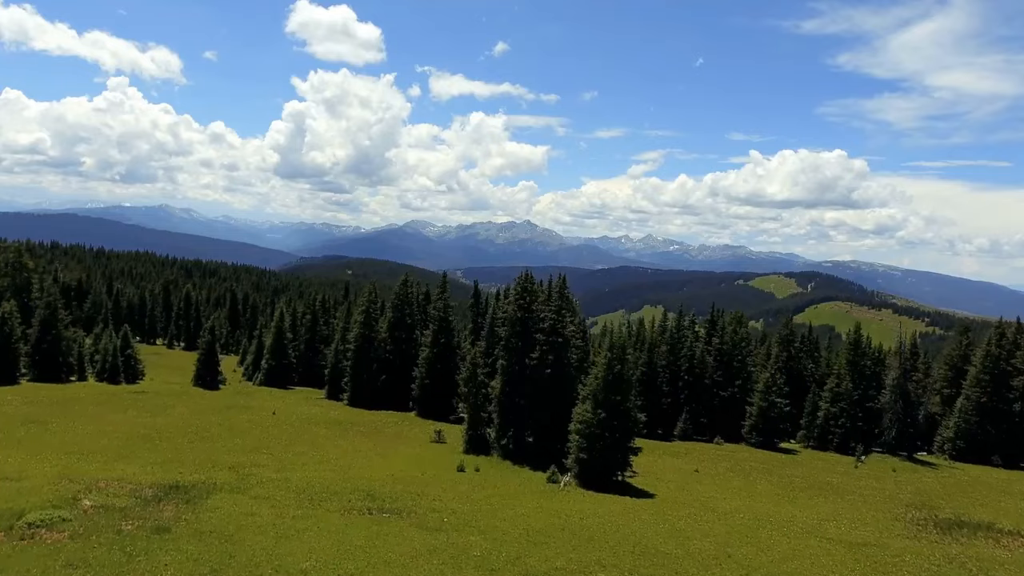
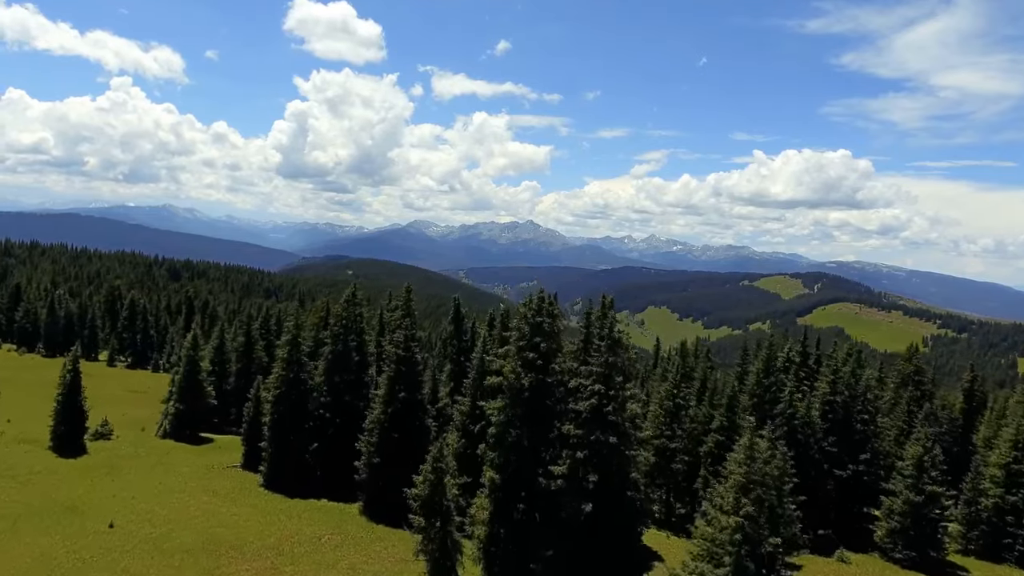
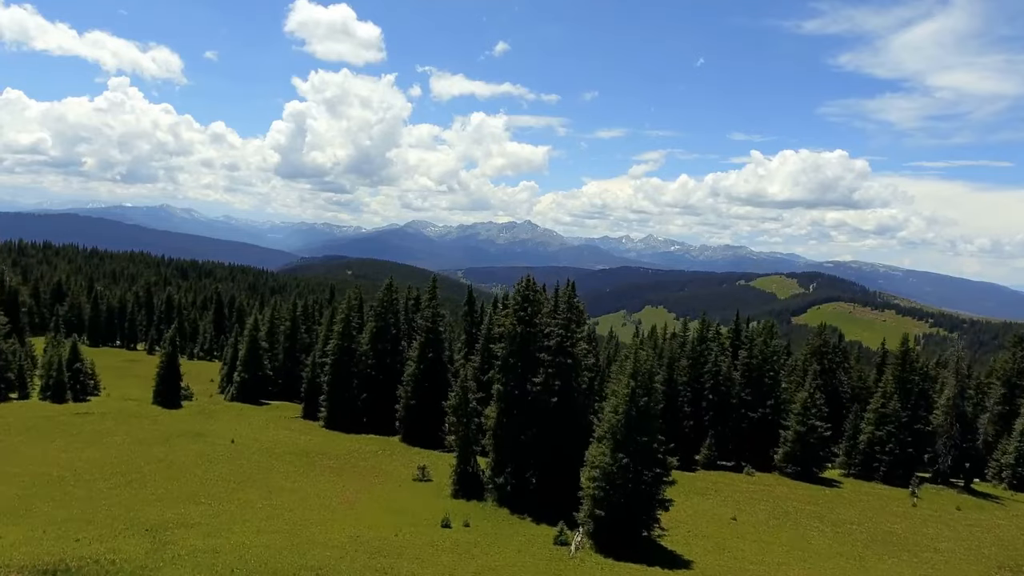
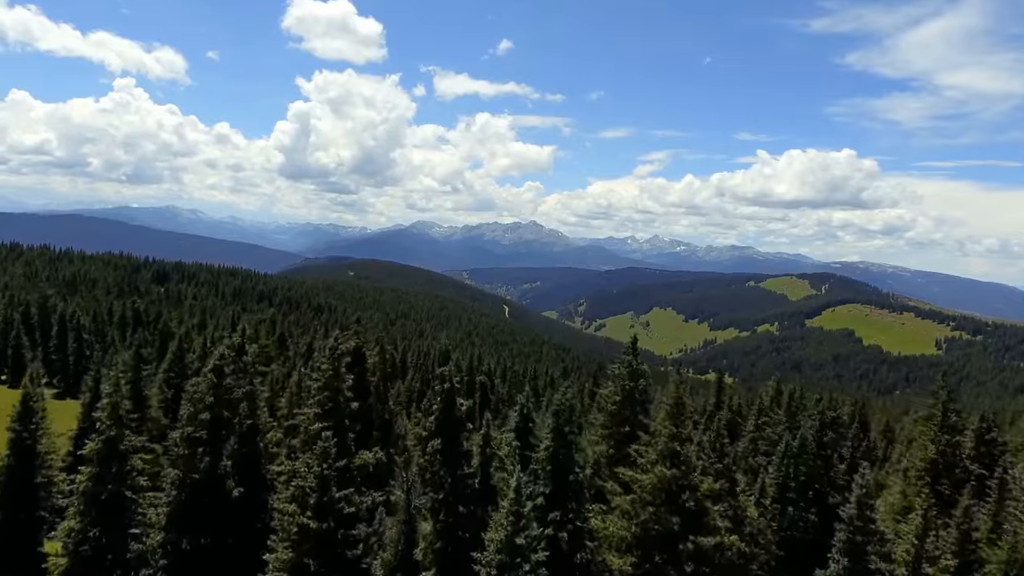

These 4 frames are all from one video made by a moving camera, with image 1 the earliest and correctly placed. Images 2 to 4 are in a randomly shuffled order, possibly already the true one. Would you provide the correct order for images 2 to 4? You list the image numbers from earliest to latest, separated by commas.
3, 2, 4
